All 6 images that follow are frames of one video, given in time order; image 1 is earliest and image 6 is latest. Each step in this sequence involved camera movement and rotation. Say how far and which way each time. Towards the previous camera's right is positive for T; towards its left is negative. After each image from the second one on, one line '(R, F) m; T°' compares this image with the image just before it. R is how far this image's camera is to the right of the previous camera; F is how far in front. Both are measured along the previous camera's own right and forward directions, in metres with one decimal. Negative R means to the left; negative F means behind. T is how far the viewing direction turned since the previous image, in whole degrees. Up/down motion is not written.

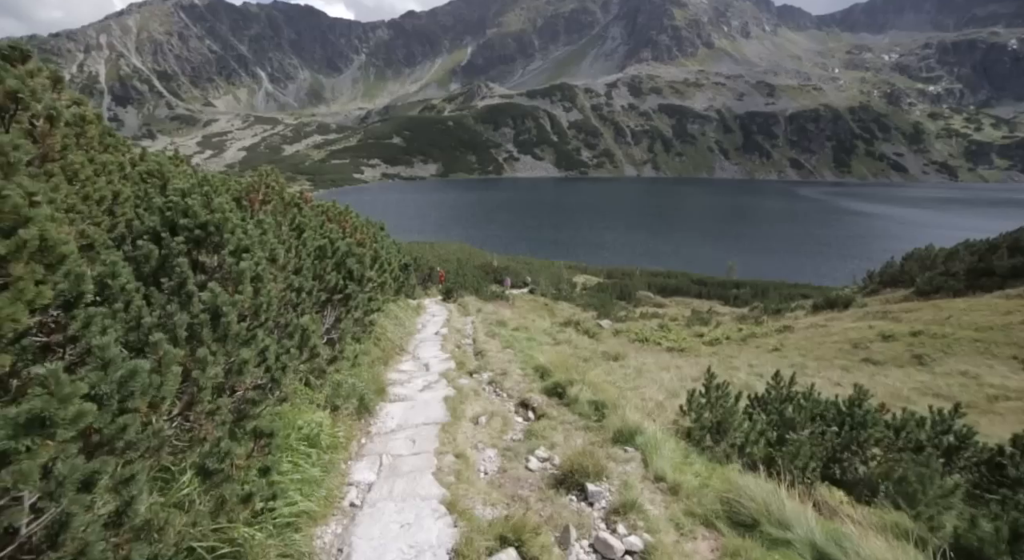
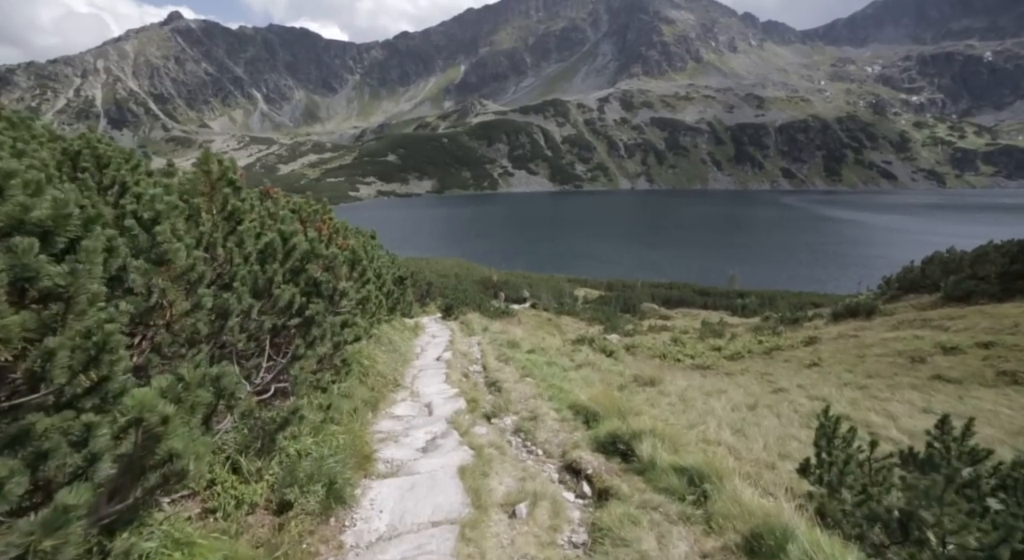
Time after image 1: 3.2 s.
(-0.8, +4.6) m; 0°
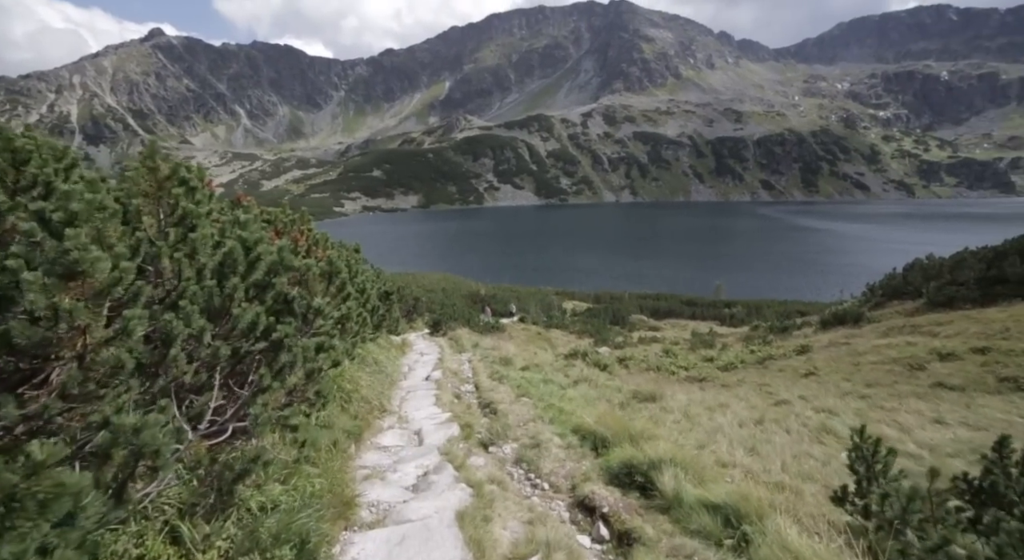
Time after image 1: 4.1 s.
(-0.2, +1.3) m; +1°
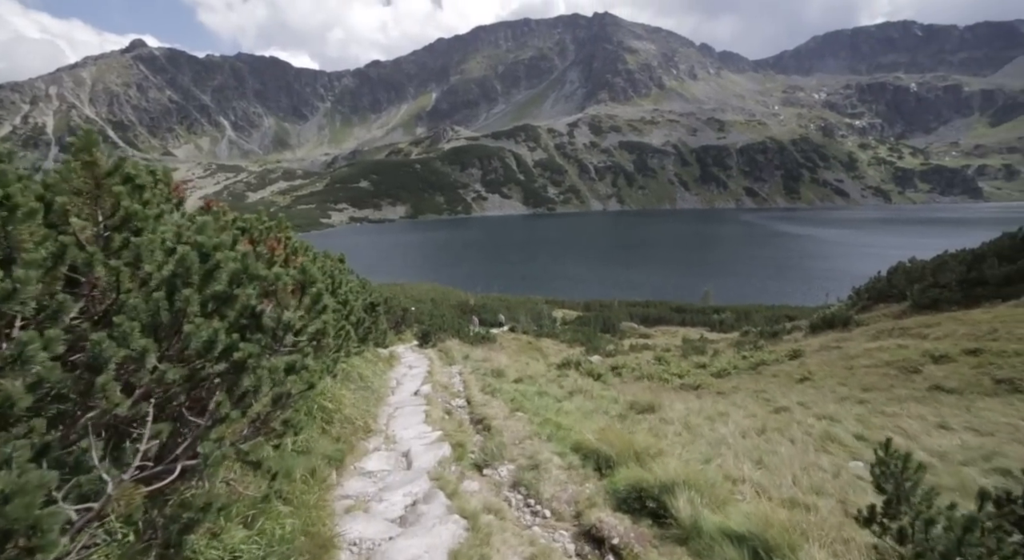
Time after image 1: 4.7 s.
(-0.1, +0.9) m; +1°
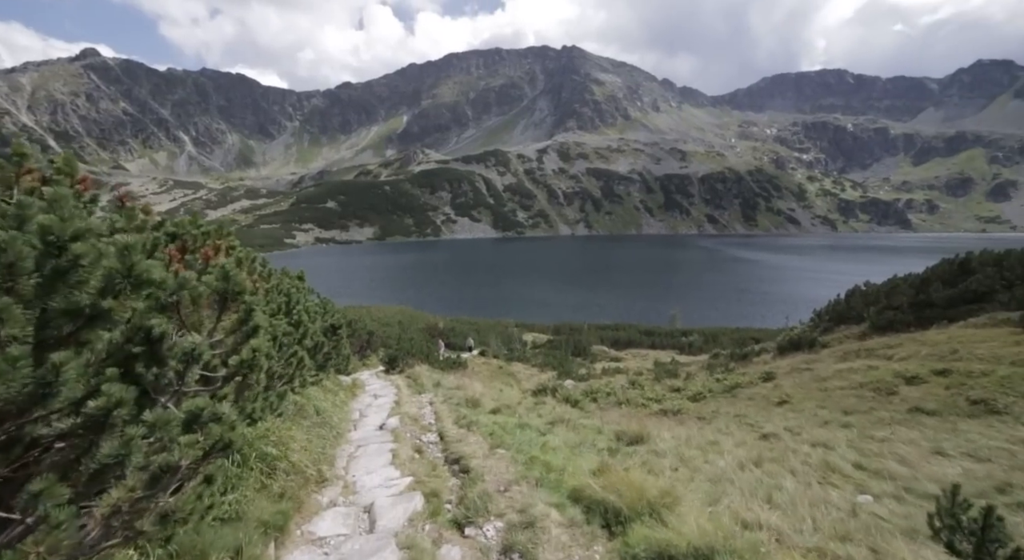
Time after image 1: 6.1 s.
(-0.3, +2.0) m; +3°
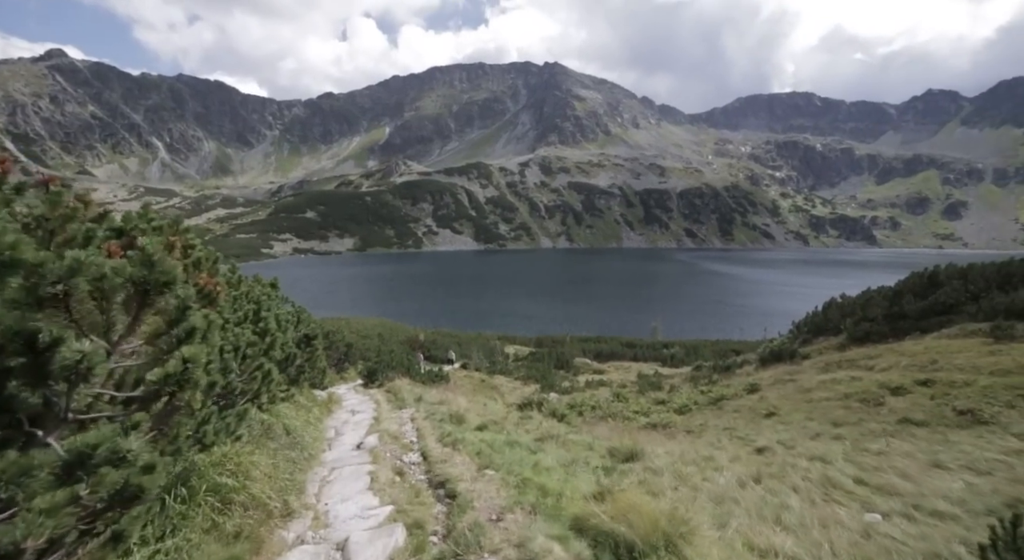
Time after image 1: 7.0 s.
(-0.2, +1.2) m; +2°
